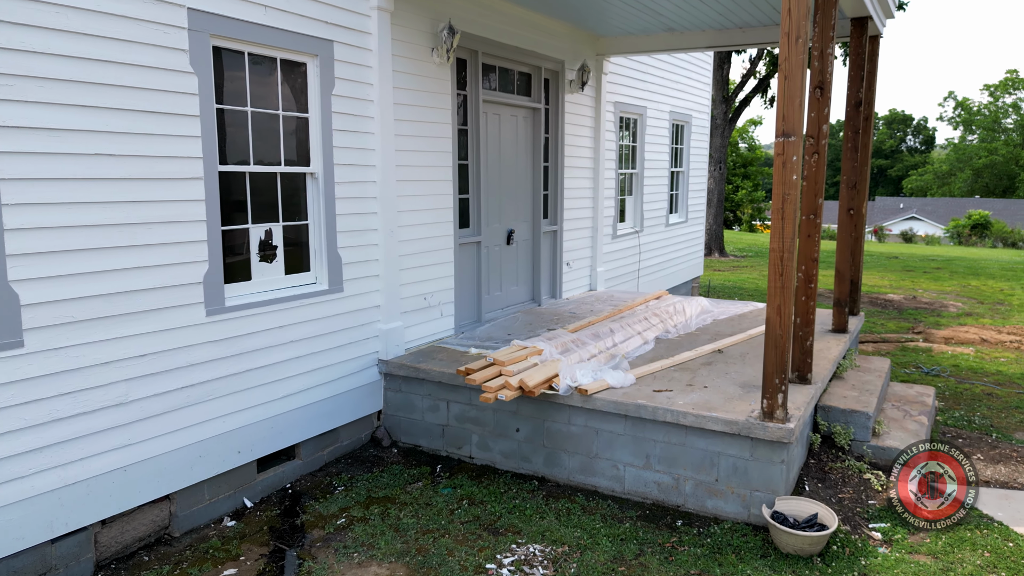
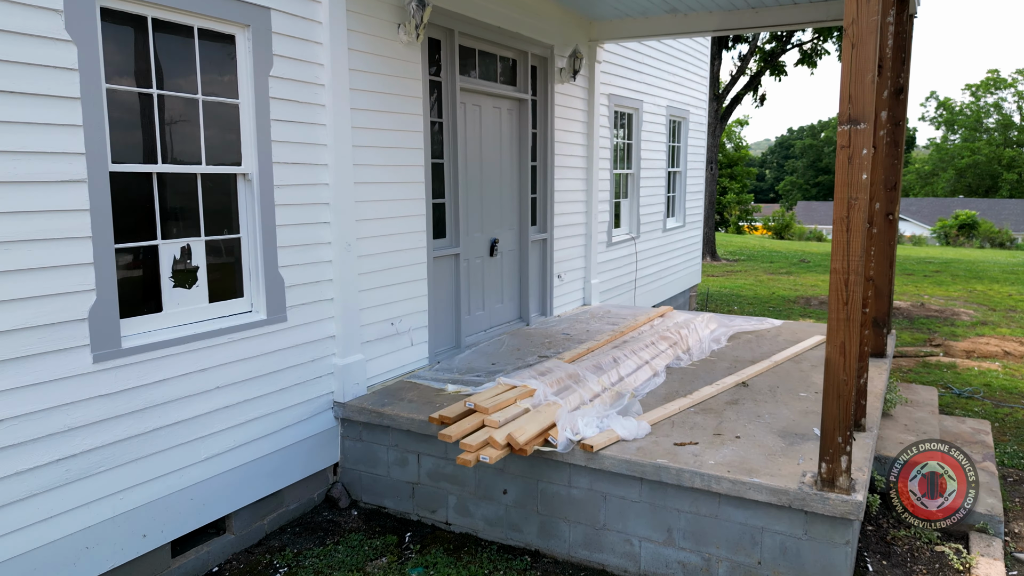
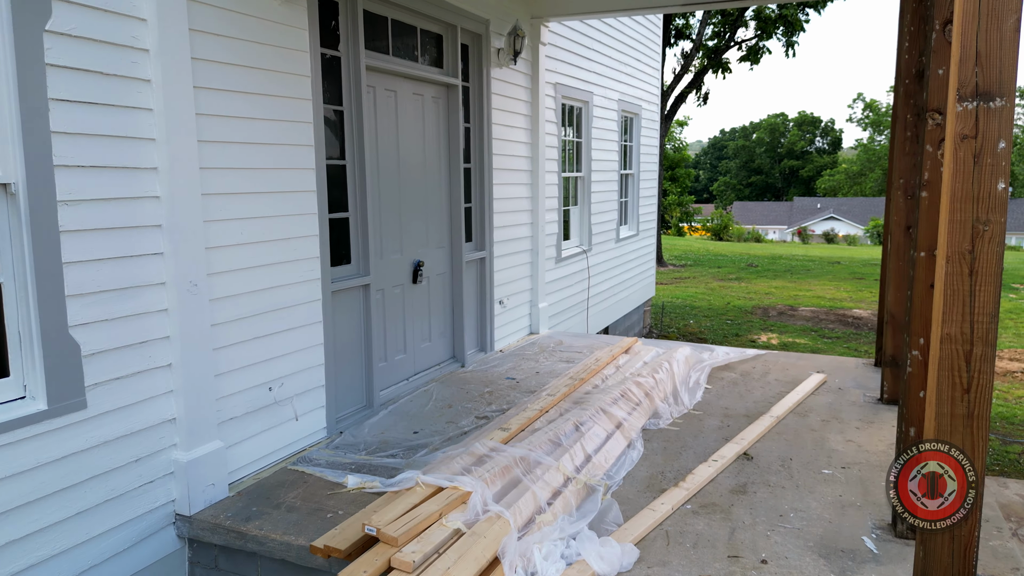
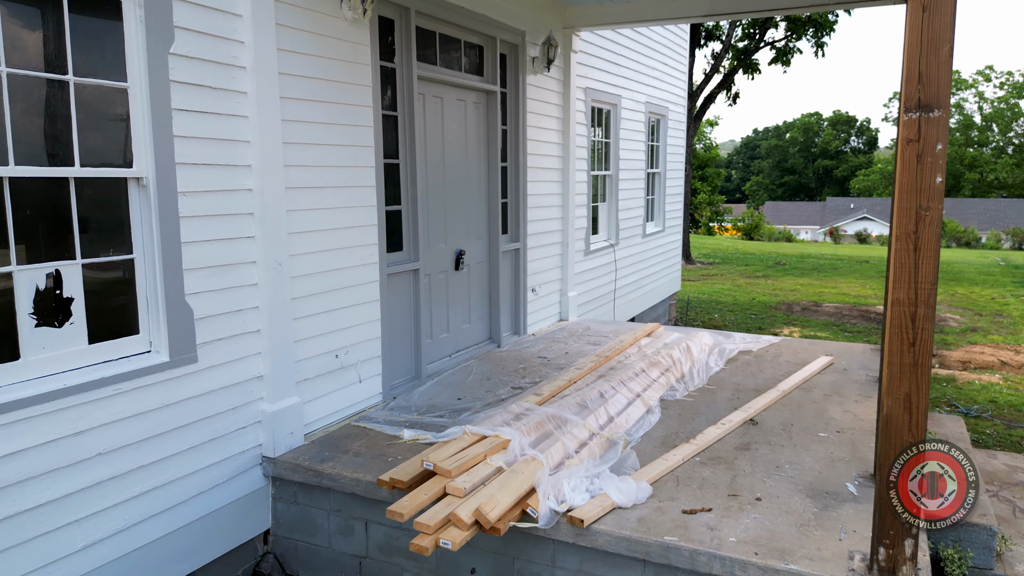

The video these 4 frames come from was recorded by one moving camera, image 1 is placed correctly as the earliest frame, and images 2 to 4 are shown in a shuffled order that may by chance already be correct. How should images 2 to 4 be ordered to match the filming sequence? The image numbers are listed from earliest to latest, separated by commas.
2, 4, 3
